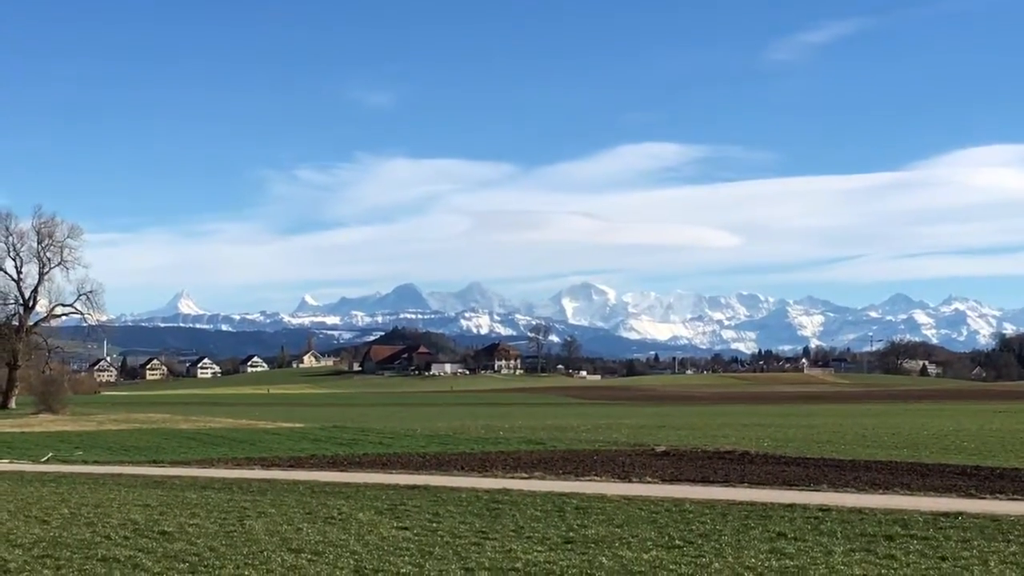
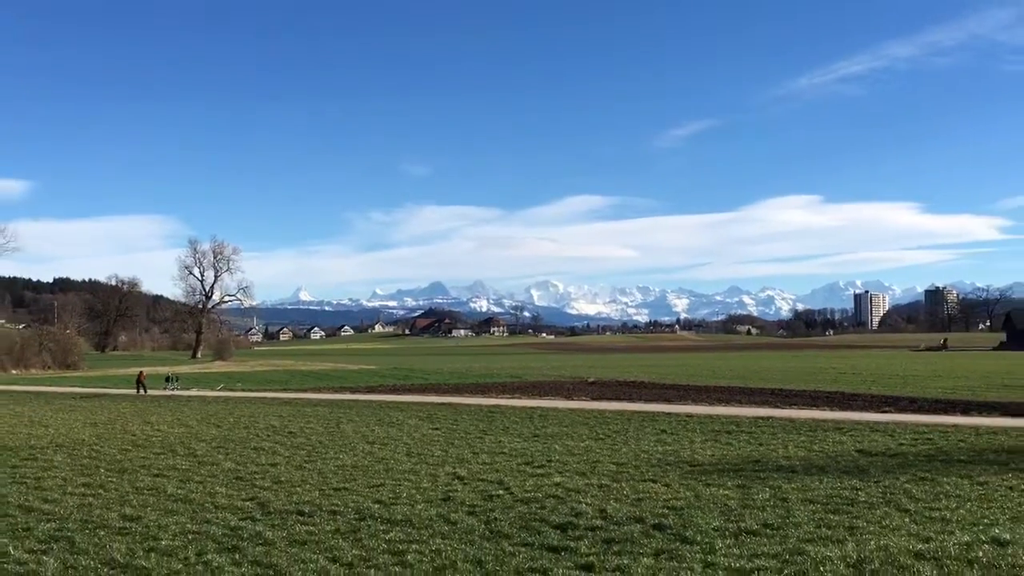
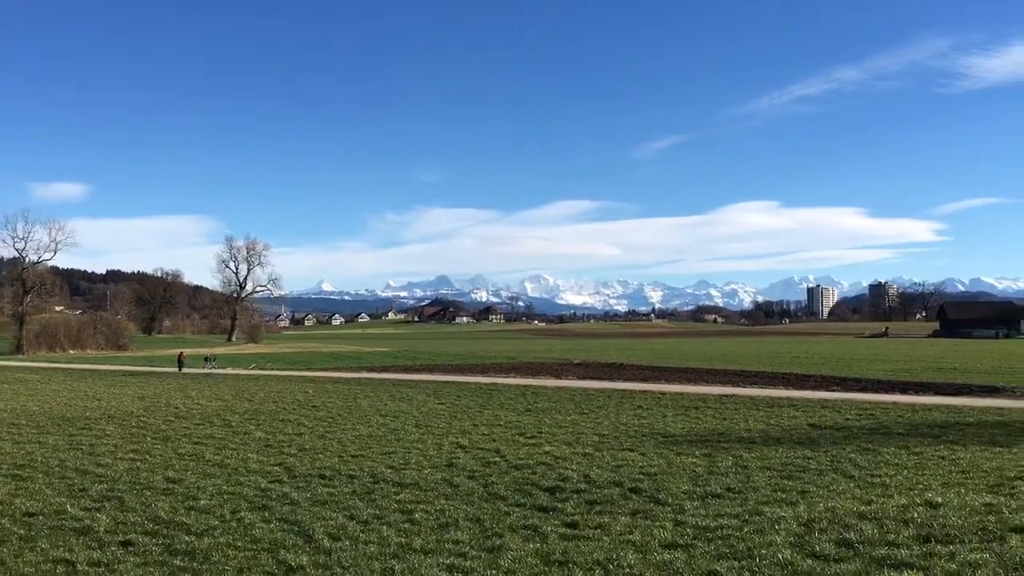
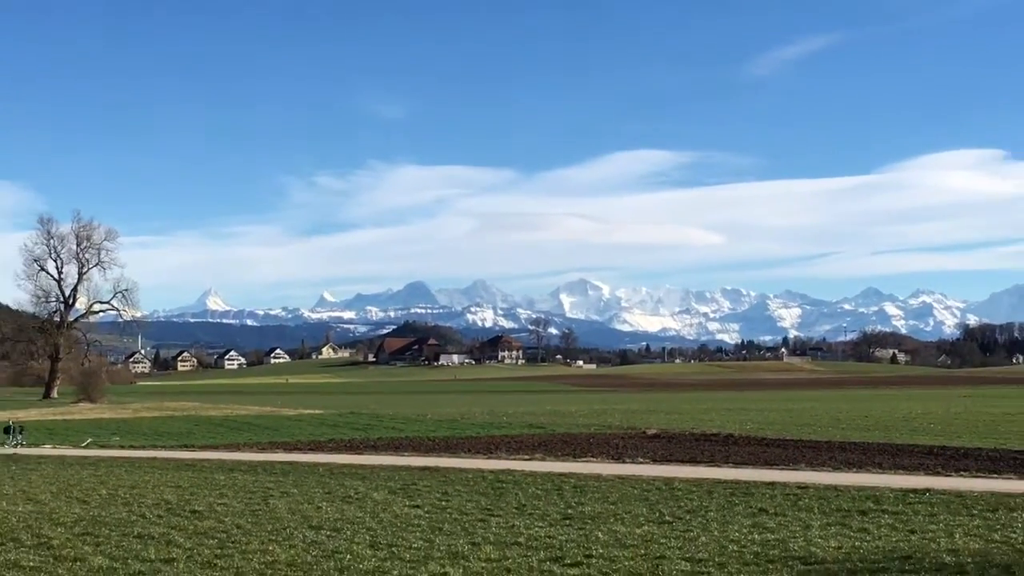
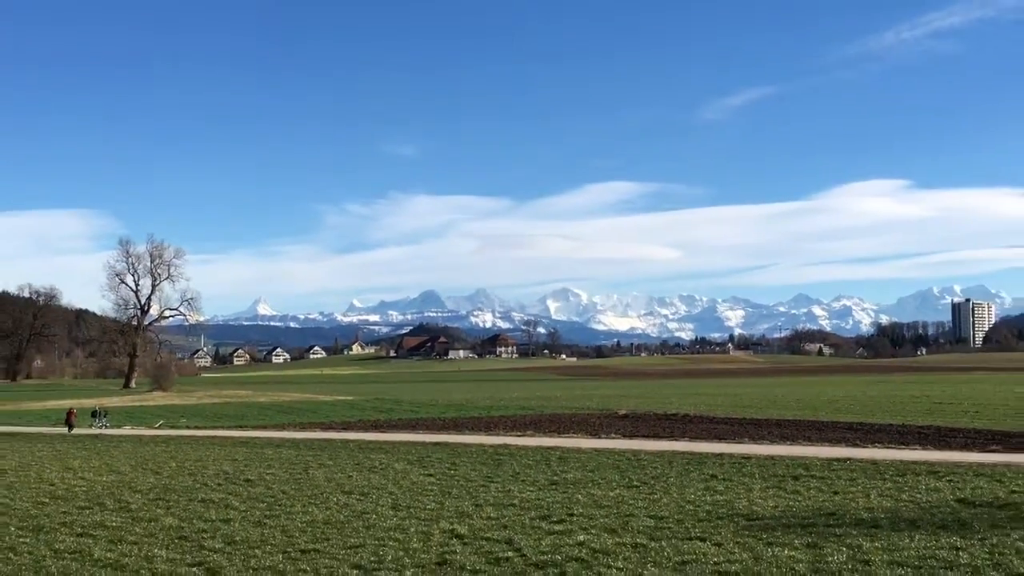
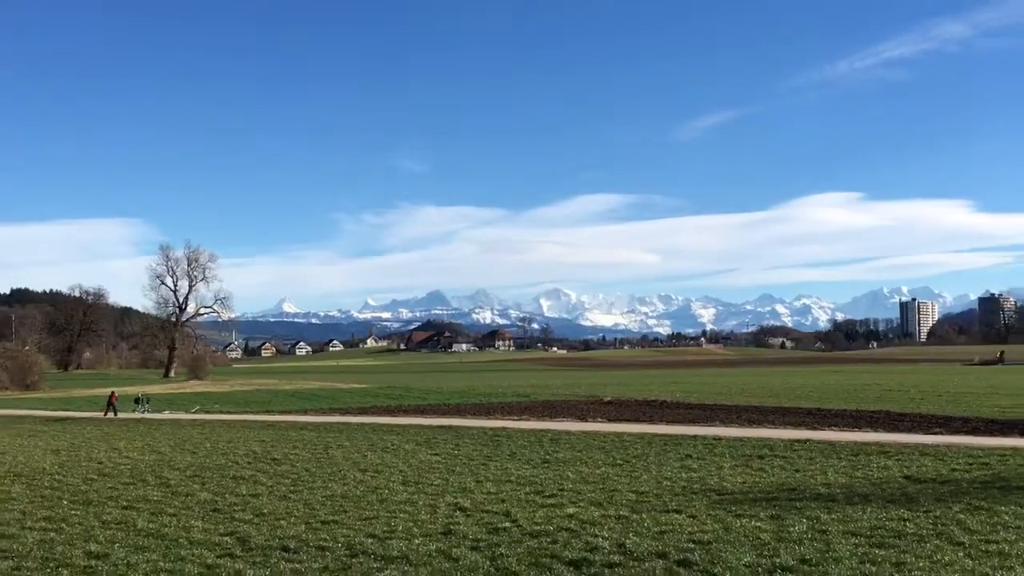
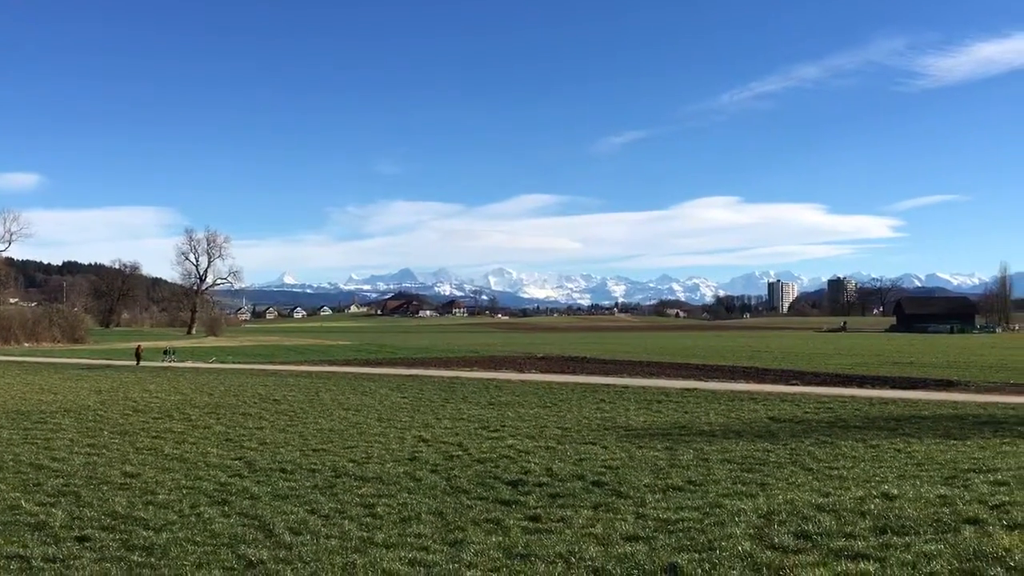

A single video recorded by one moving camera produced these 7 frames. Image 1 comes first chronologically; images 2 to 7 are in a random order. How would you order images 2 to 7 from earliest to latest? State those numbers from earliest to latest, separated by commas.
4, 5, 6, 2, 3, 7
